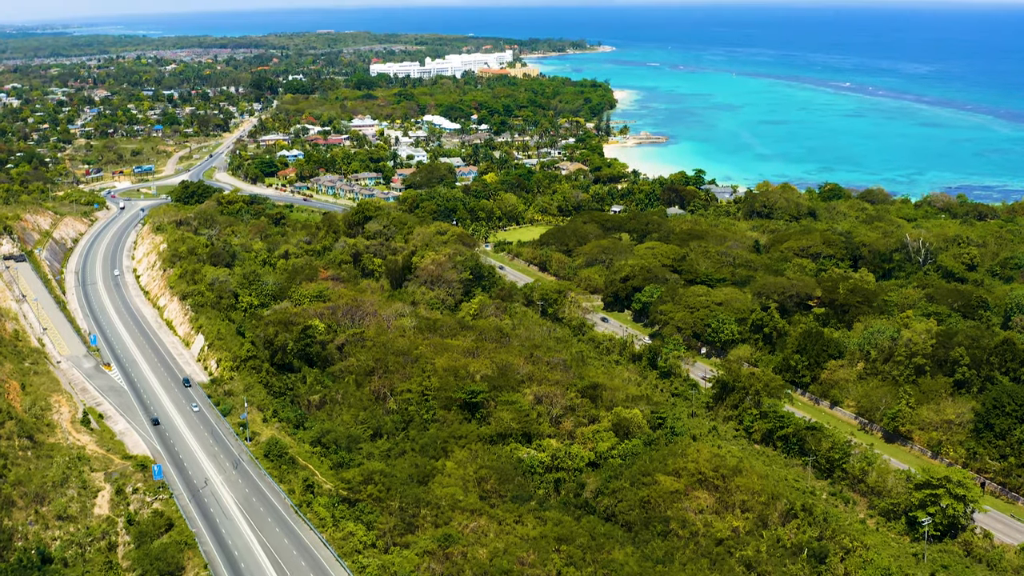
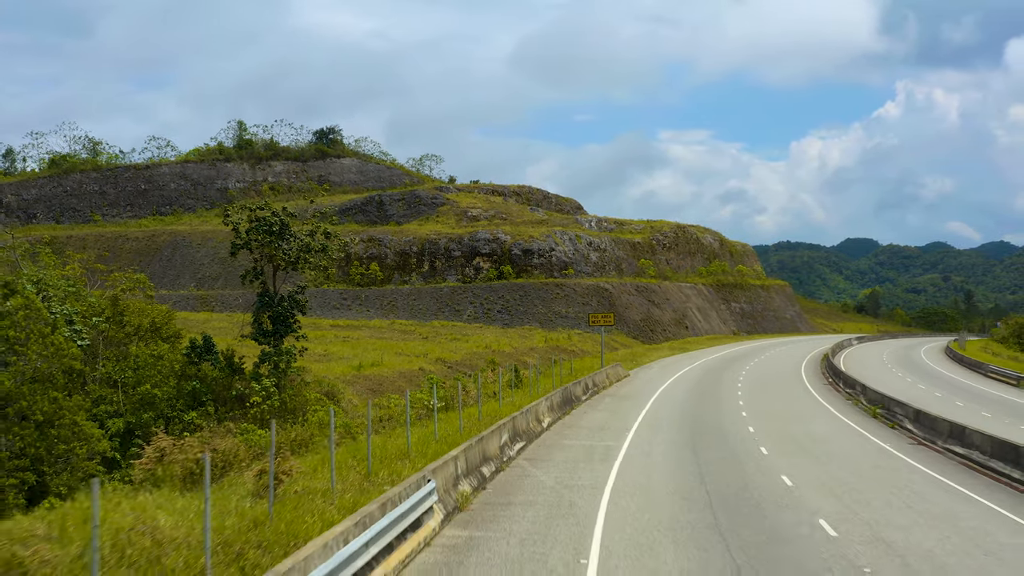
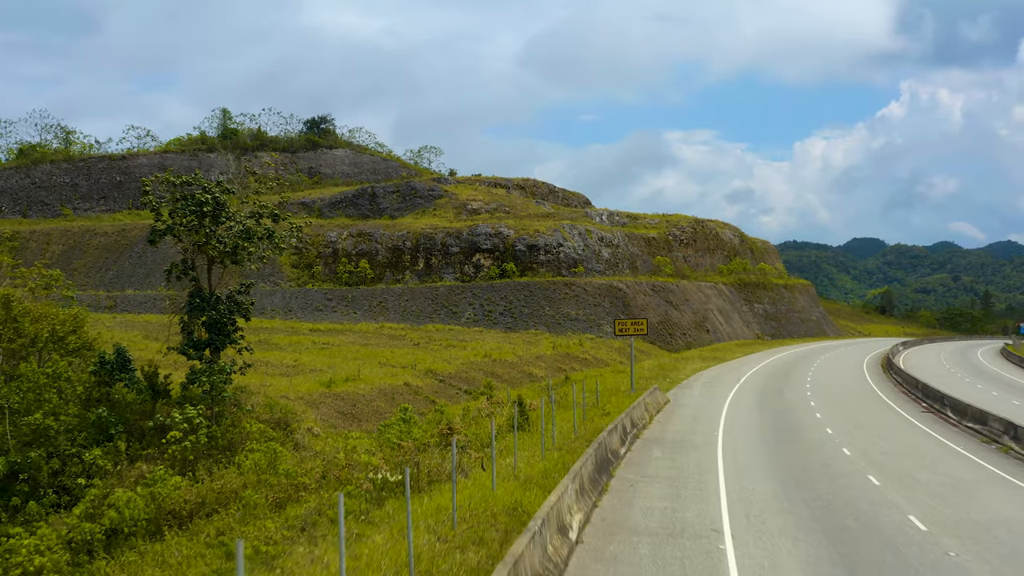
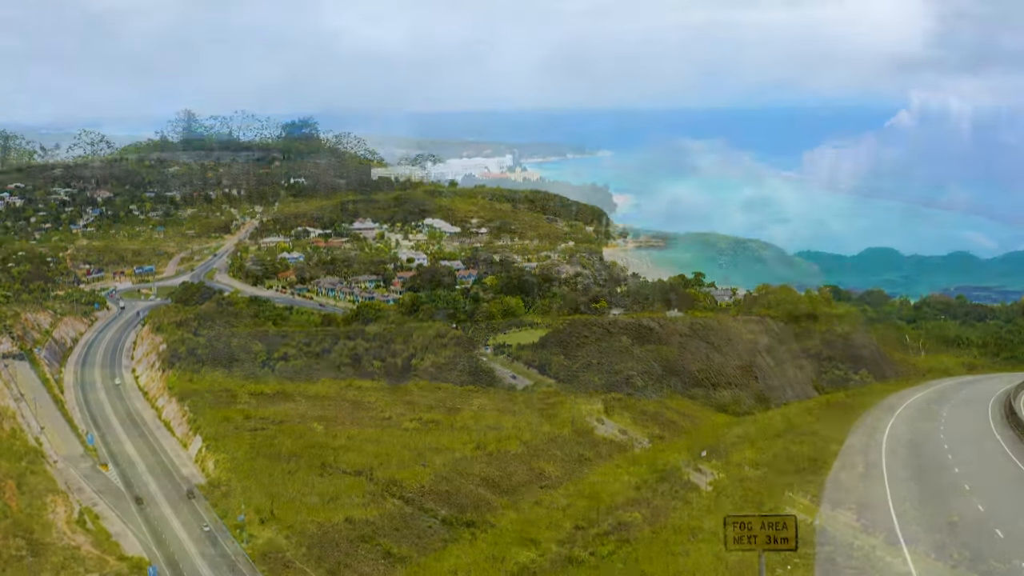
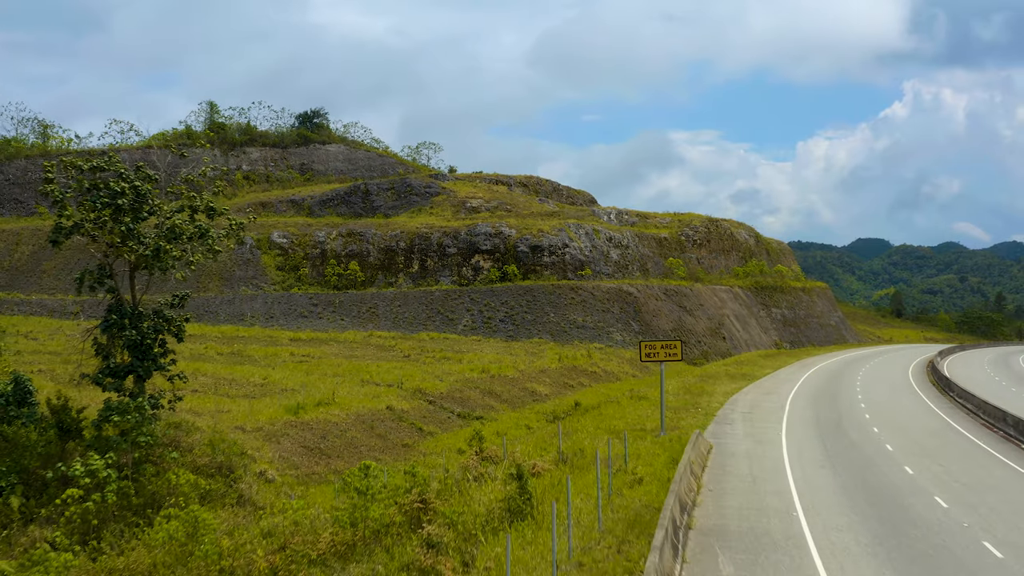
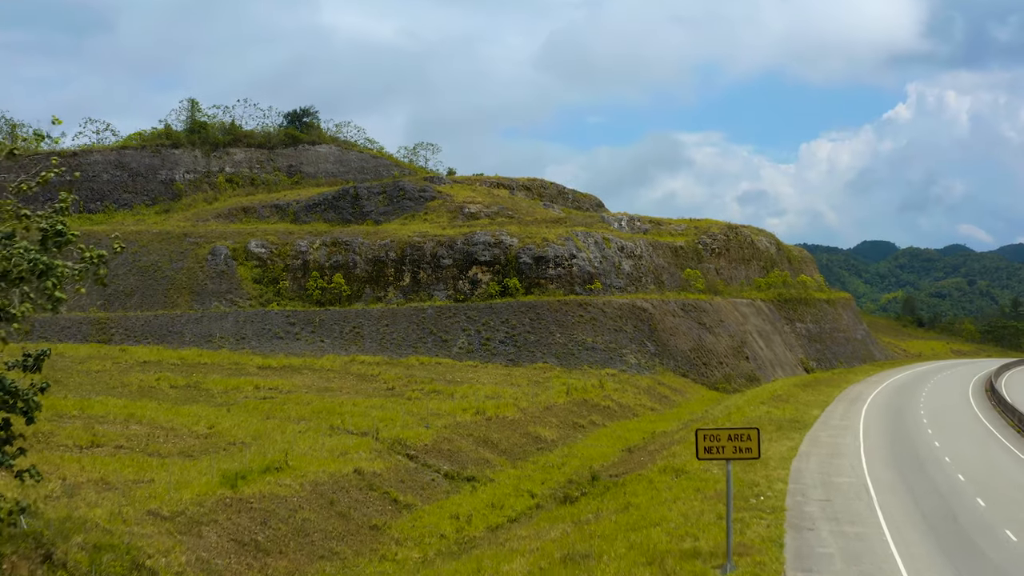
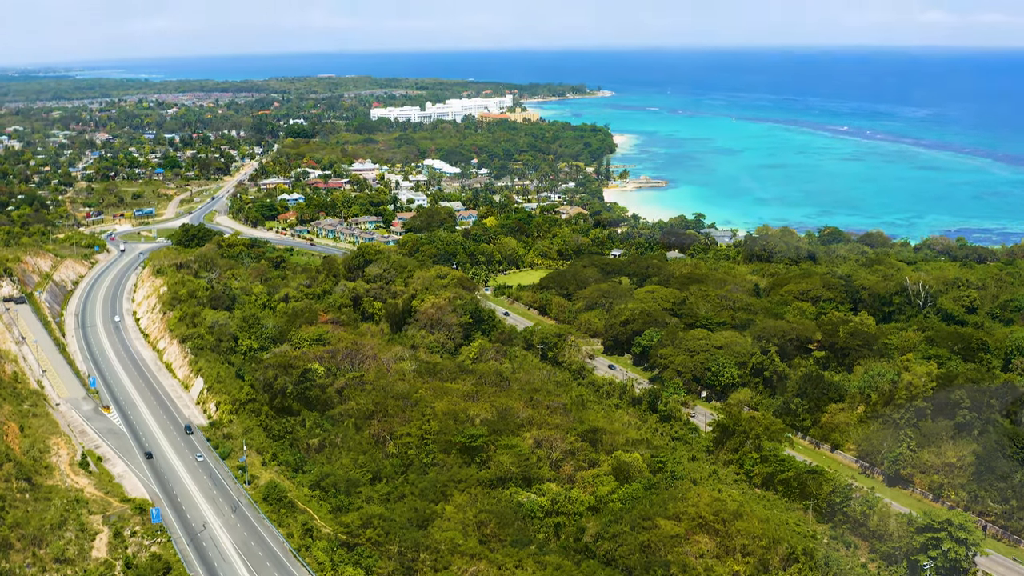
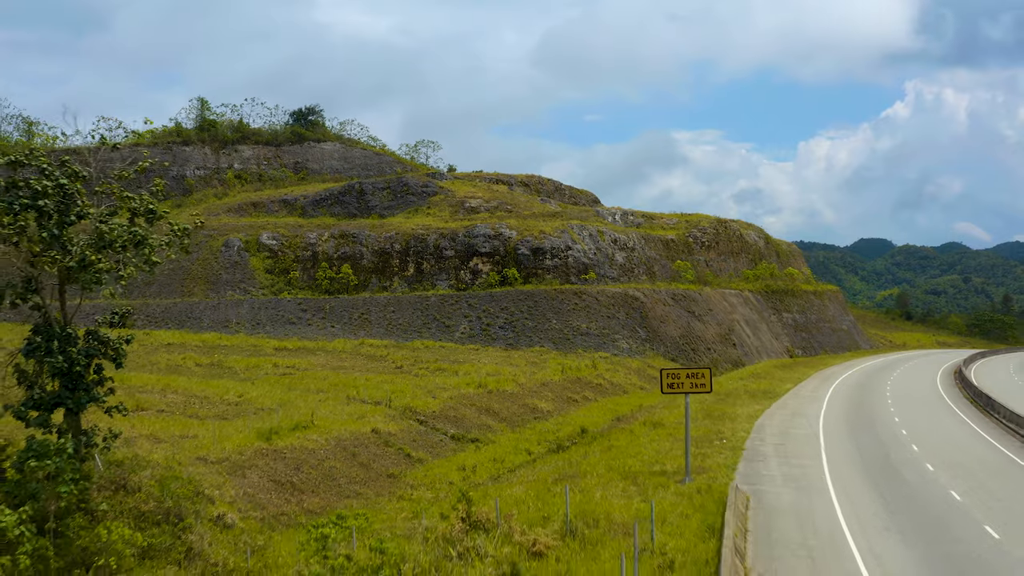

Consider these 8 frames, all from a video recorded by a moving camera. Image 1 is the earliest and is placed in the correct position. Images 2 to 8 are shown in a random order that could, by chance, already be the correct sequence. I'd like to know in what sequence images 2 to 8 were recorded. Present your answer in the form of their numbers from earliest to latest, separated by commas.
7, 4, 6, 8, 5, 3, 2
